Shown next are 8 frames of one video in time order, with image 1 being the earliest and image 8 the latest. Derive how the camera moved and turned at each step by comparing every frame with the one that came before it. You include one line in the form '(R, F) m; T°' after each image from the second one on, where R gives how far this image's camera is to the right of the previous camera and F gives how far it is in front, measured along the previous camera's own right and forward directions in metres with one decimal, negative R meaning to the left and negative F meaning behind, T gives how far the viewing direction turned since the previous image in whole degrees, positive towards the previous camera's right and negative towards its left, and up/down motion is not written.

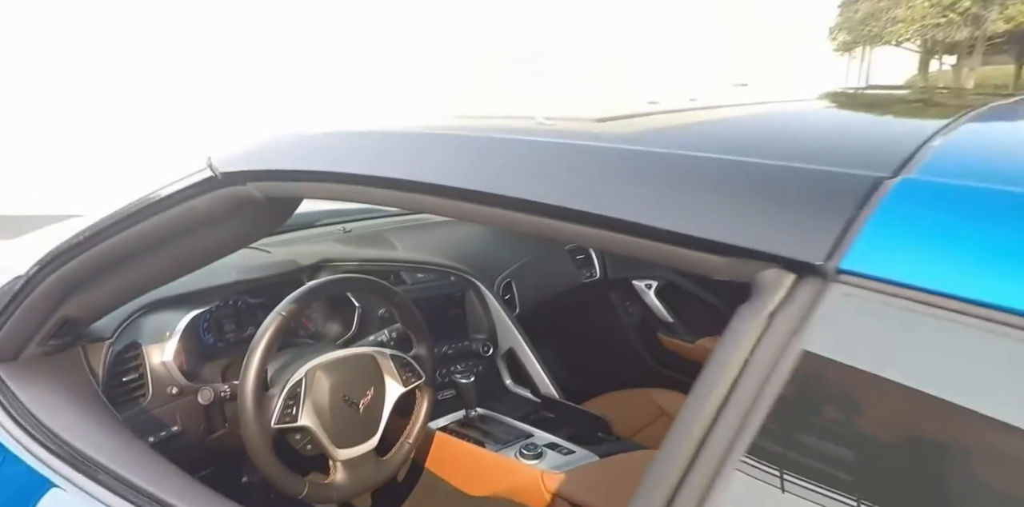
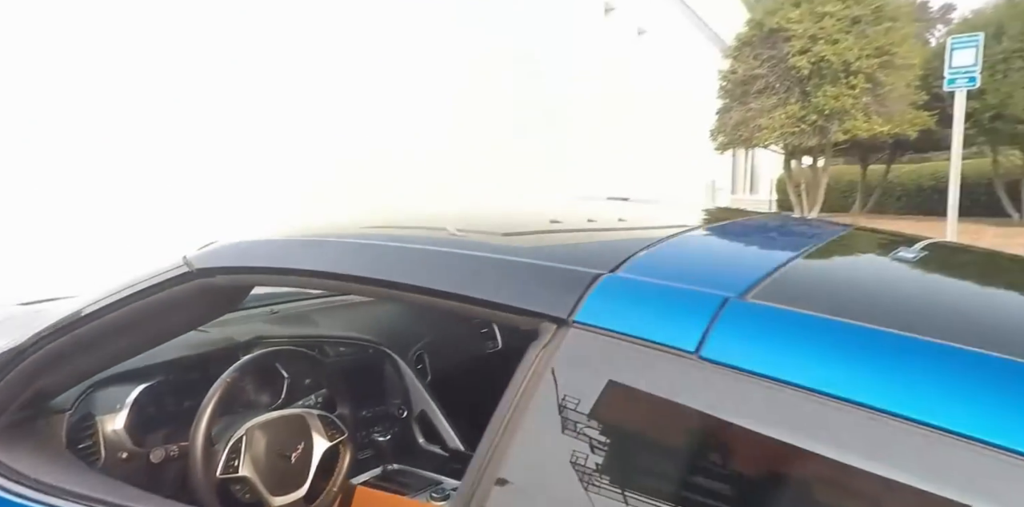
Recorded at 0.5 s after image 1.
(0.0, -0.4) m; +8°
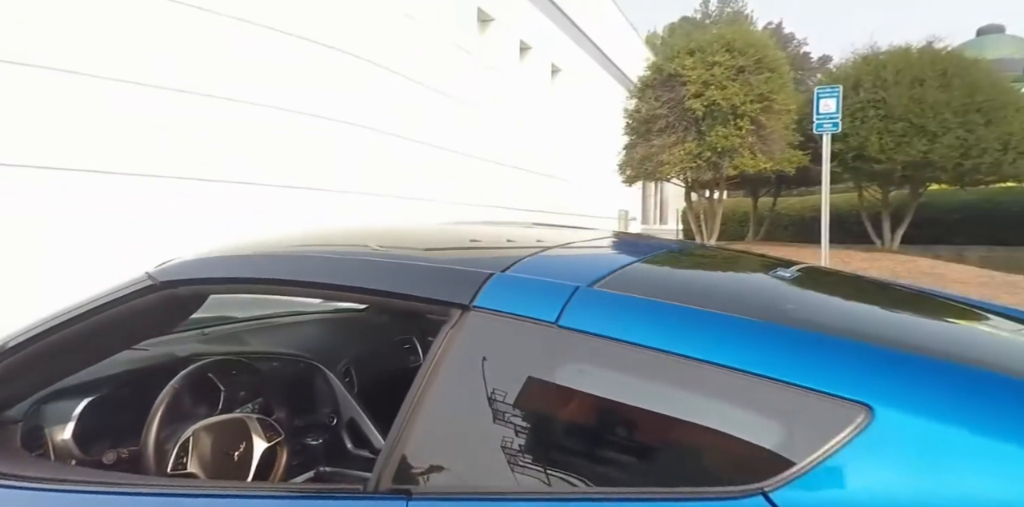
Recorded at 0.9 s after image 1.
(0.0, -0.3) m; +8°
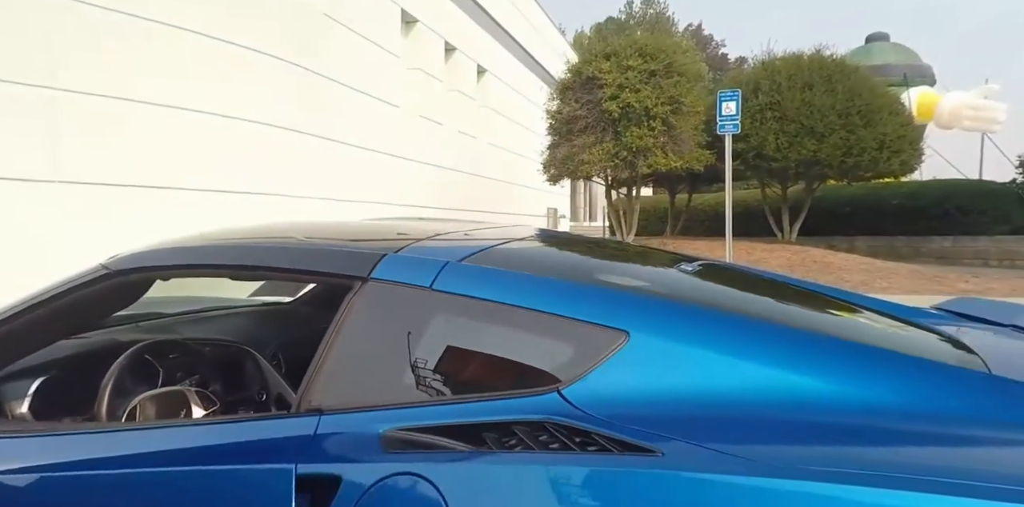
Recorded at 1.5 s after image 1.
(+0.1, -0.4) m; +6°
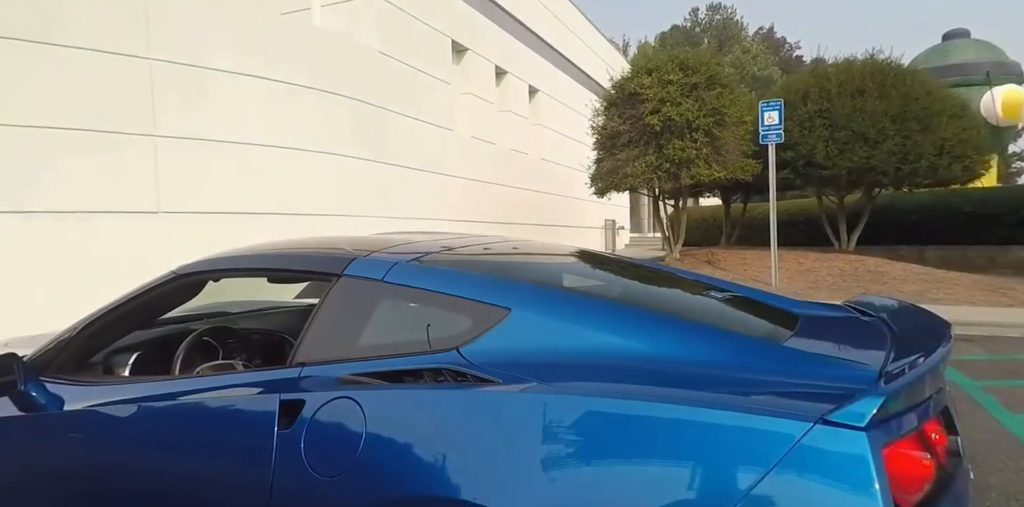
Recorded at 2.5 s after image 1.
(+0.5, -0.5) m; -7°
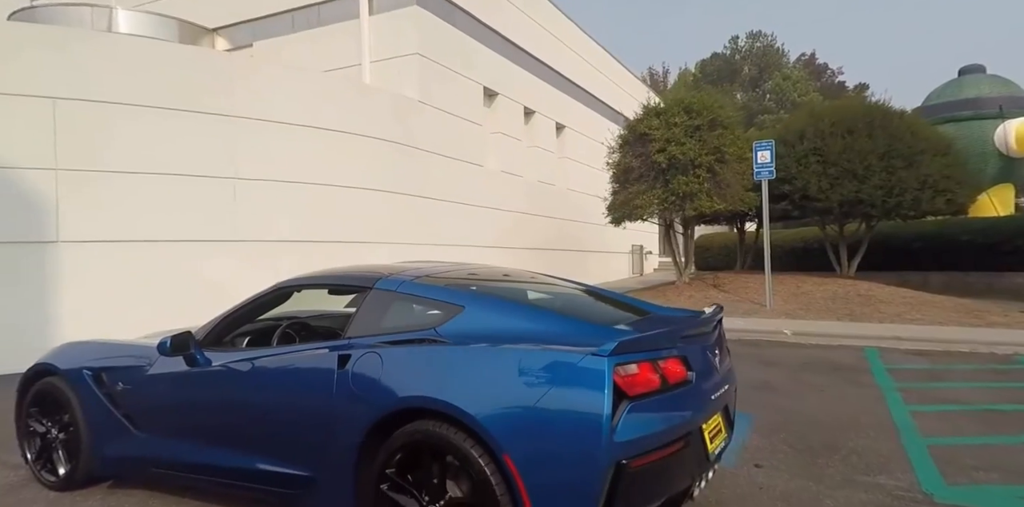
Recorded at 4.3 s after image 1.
(+0.5, -1.4) m; -4°
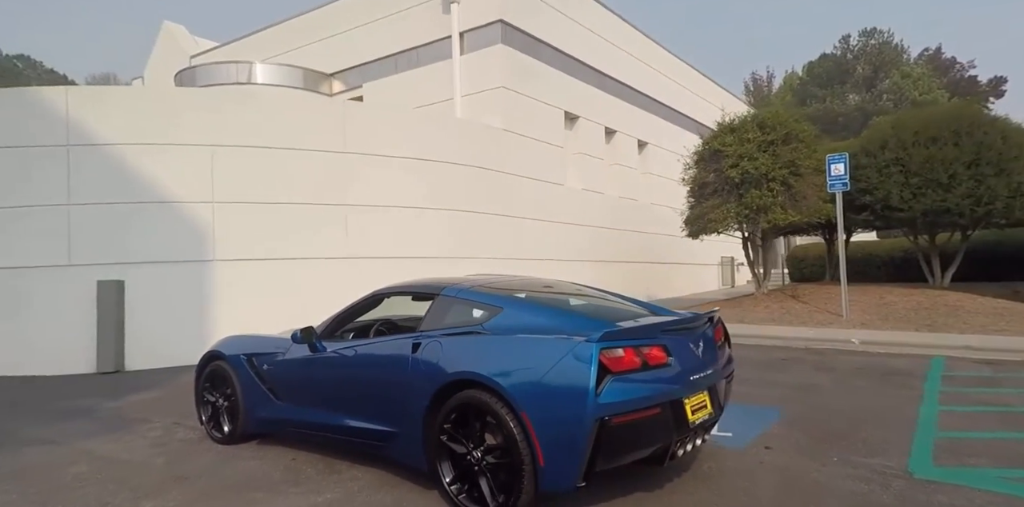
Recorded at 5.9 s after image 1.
(+0.5, -1.0) m; -10°
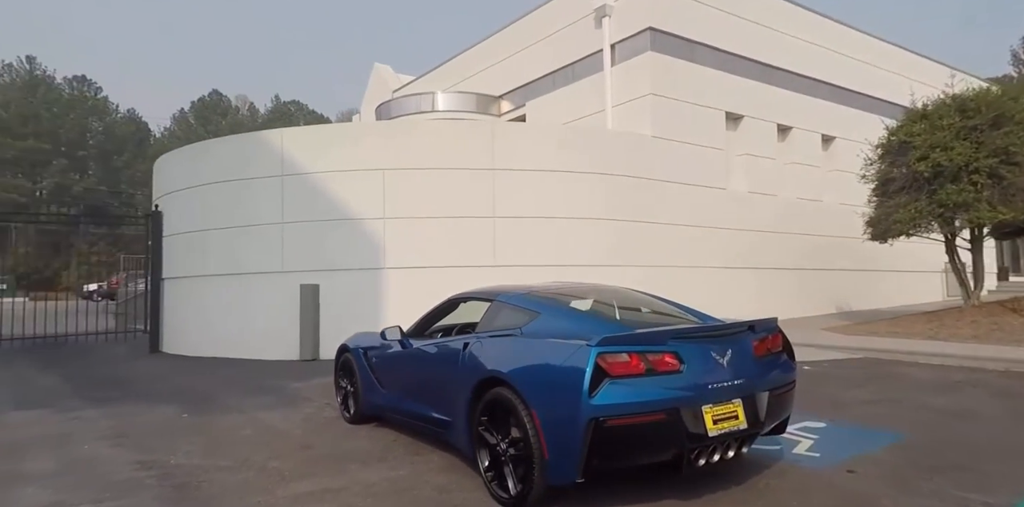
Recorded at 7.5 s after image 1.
(+1.3, -0.1) m; -20°
